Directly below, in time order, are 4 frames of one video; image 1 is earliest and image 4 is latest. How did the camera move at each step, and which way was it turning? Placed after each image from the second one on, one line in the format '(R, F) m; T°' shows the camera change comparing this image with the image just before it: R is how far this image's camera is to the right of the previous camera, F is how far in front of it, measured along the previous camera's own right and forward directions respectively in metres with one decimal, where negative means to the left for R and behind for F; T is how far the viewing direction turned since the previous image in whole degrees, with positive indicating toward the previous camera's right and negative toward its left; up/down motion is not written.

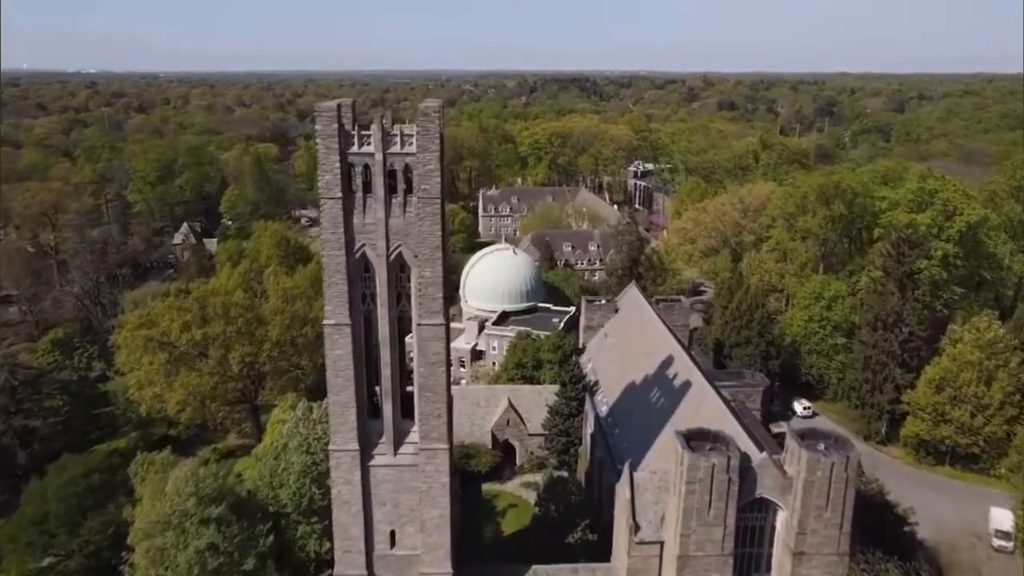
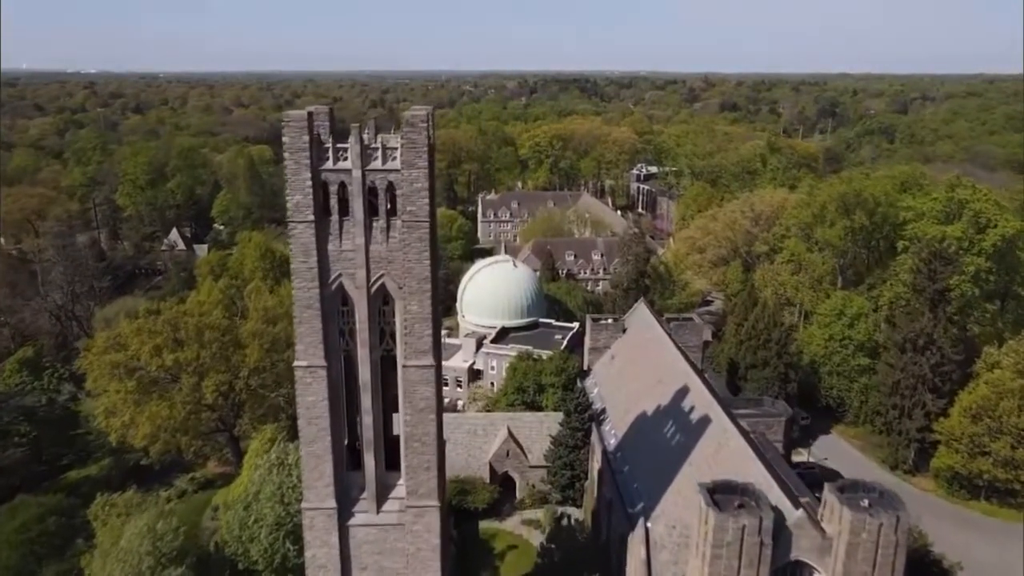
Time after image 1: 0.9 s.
(0.0, +2.2) m; 0°
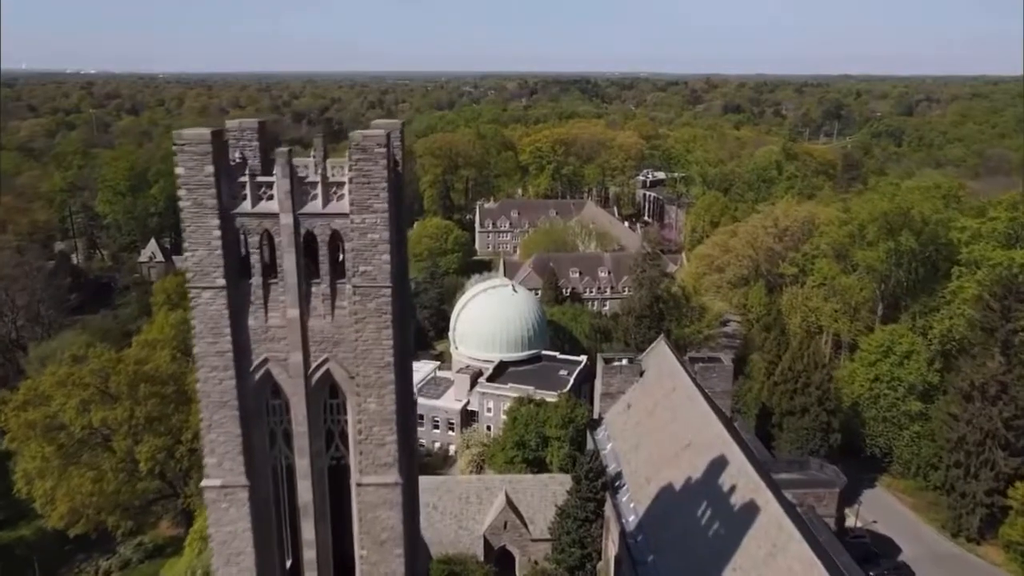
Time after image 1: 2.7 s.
(0.0, +4.2) m; 0°
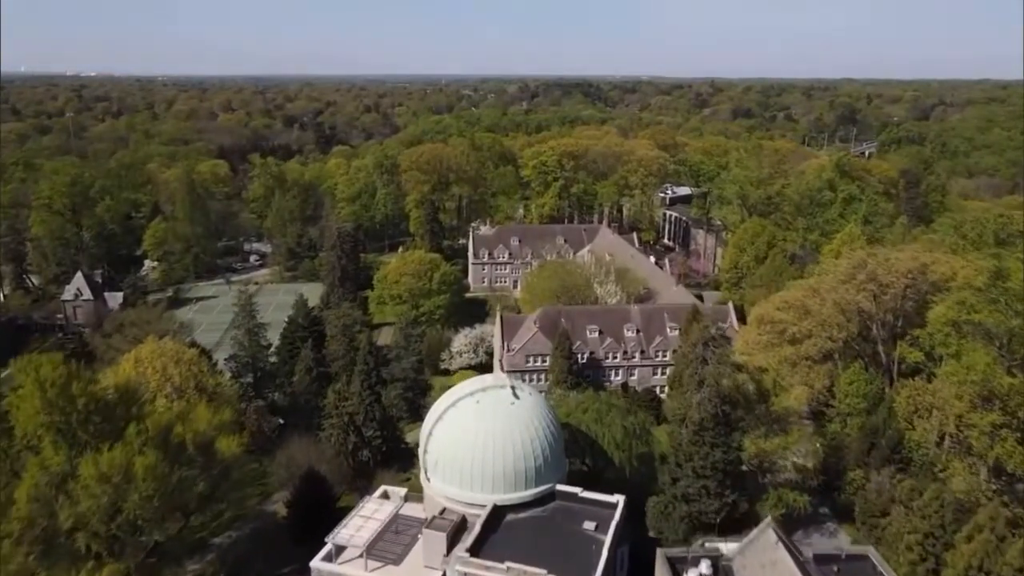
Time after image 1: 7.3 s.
(0.0, +11.1) m; 0°
